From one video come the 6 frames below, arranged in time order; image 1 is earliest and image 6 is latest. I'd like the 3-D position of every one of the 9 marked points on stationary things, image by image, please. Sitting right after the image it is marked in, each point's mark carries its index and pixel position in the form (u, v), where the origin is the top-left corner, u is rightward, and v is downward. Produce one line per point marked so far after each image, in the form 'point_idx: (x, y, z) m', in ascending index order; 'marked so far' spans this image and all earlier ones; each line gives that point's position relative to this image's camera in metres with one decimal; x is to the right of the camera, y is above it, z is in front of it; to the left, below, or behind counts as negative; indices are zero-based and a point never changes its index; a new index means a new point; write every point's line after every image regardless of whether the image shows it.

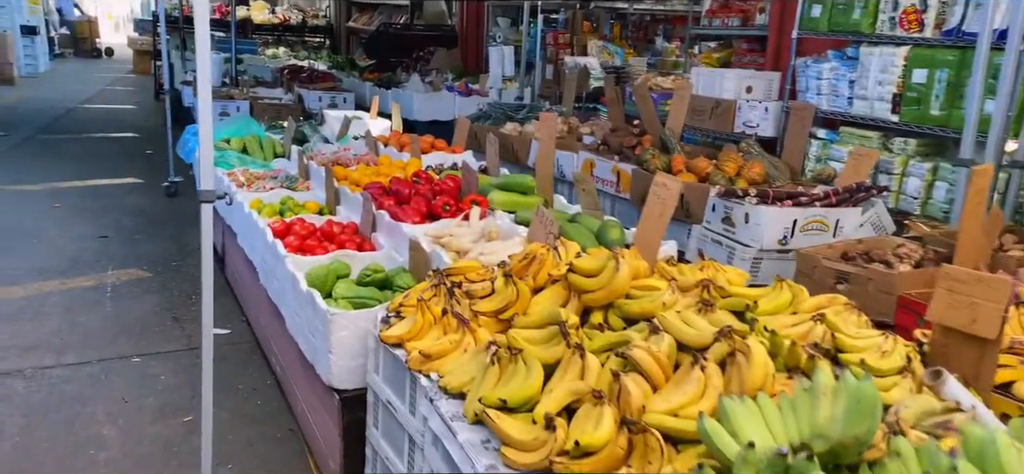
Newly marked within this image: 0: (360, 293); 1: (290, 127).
0: (-0.5, -0.2, +2.3) m
1: (-1.2, +0.6, +4.4) m
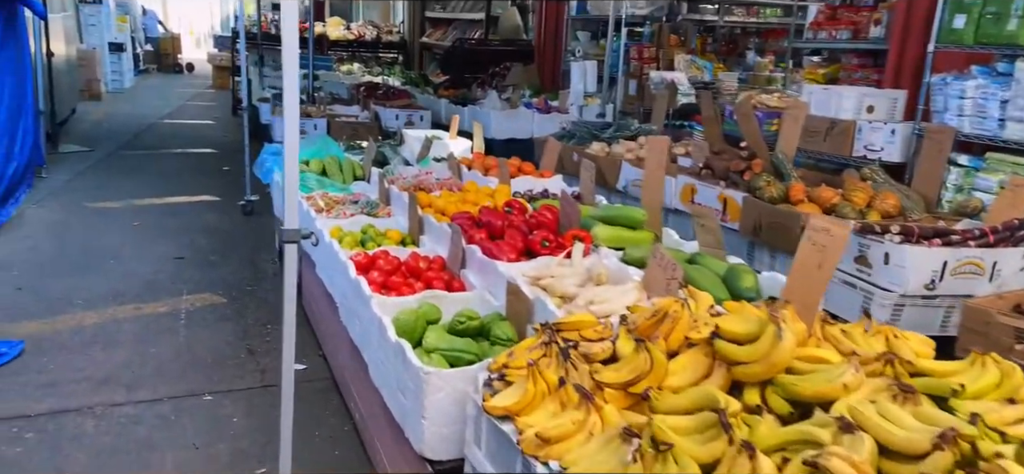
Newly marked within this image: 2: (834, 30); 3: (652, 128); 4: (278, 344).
0: (-0.2, -0.3, +2.1) m
1: (-0.8, +0.5, +4.2) m
2: (+2.1, +1.3, +5.1) m
3: (+0.9, +0.7, +5.4) m
4: (-1.1, -0.5, +3.7) m
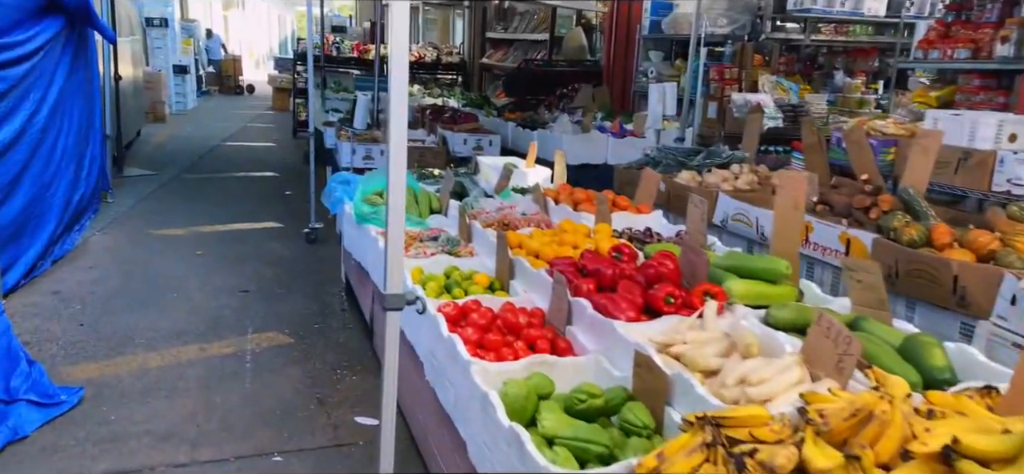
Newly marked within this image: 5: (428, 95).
0: (+0.1, -0.4, +1.7) m
1: (-0.3, +0.3, +3.9) m
2: (+2.6, +1.1, +4.7) m
3: (+1.5, +0.5, +5.0) m
4: (-0.7, -0.7, +3.4) m
5: (-1.2, +2.0, +11.4) m
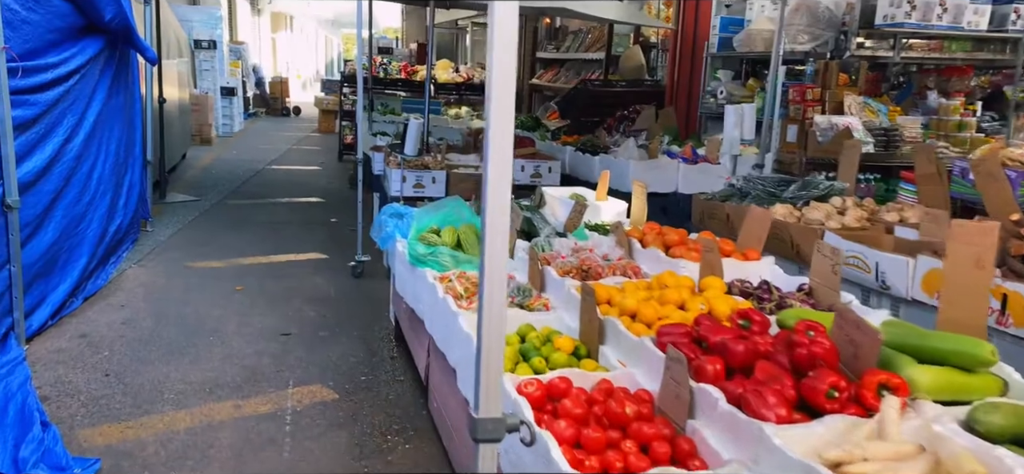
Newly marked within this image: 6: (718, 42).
0: (+0.4, -0.6, +1.2) m
1: (0.0, +0.1, +3.5) m
2: (+2.9, +0.9, +4.0) m
3: (+1.8, +0.3, +4.4) m
4: (-0.4, -0.9, +3.0) m
5: (-0.5, +1.7, +11.0) m
6: (+1.9, +1.8, +7.4) m
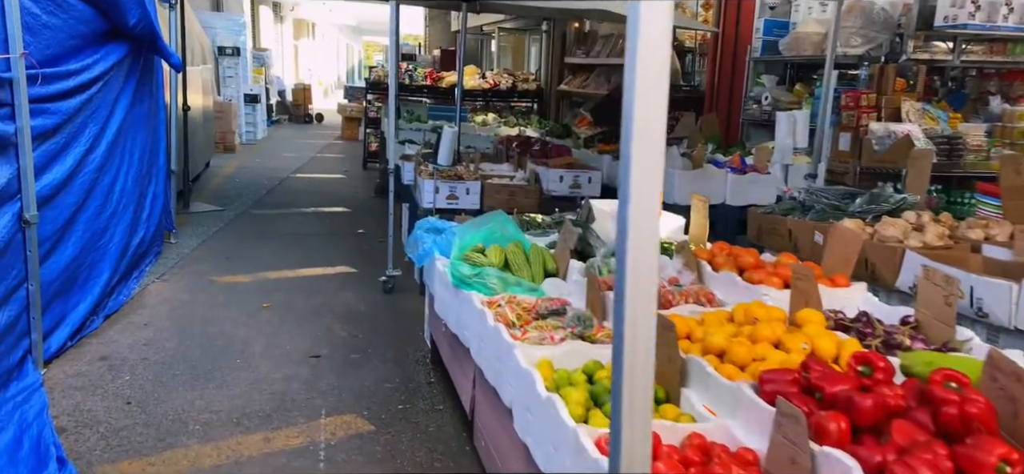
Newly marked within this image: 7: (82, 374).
0: (+0.5, -0.6, +0.9) m
1: (+0.2, 0.0, +3.2) m
2: (+3.2, +0.8, +3.7) m
3: (+2.1, +0.2, +4.1) m
4: (-0.2, -0.9, +2.7) m
5: (-0.1, +1.5, +10.7) m
6: (+2.2, +1.7, +7.1) m
7: (-2.0, -0.6, +3.7) m
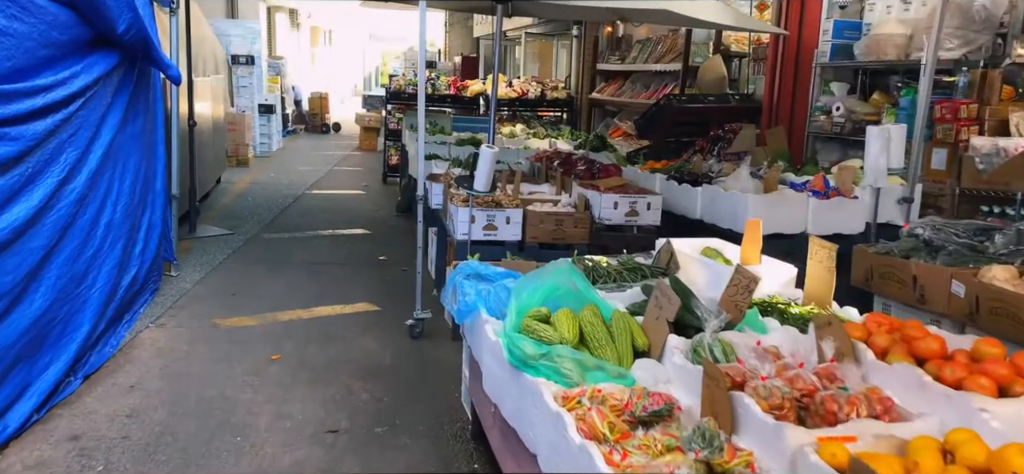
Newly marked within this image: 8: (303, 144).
0: (+0.7, -0.8, +0.1) m
1: (+0.5, -0.2, +2.4) m
2: (+3.4, +0.6, +2.9) m
3: (+2.3, 0.0, +3.3) m
4: (0.0, -1.1, +1.9) m
5: (+0.3, +1.3, +10.0) m
6: (+2.5, +1.5, +6.3) m
7: (-1.8, -0.9, +3.0) m
8: (-4.4, +2.0, +16.7) m
